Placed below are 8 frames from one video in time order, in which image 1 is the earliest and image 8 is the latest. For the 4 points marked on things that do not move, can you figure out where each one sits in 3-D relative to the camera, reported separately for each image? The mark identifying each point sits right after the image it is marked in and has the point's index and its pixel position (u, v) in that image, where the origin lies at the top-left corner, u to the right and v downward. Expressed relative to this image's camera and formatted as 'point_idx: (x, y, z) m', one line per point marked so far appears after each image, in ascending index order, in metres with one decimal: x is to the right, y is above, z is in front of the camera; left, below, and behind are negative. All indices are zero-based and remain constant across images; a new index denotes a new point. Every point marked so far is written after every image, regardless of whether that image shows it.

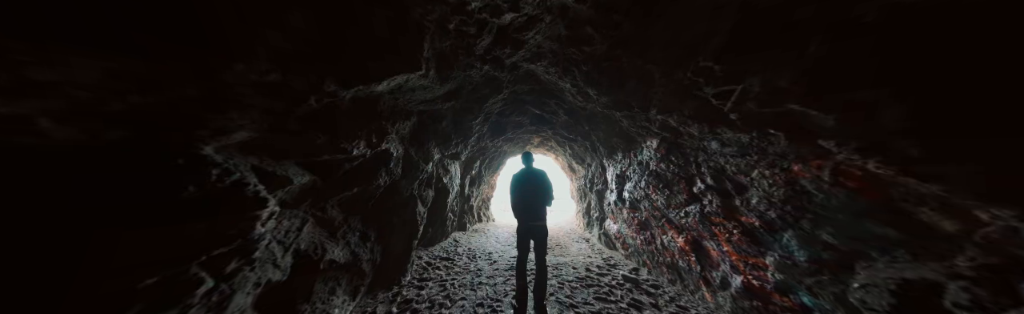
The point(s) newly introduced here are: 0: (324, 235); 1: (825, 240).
0: (-3.0, -1.2, +2.8) m
1: (+3.9, -1.0, +2.2) m
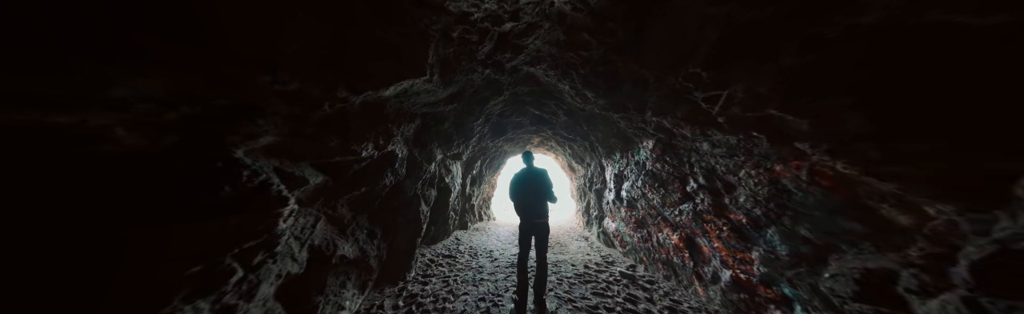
0: (-3.0, -1.3, +3.0) m
1: (+3.9, -1.0, +2.4) m
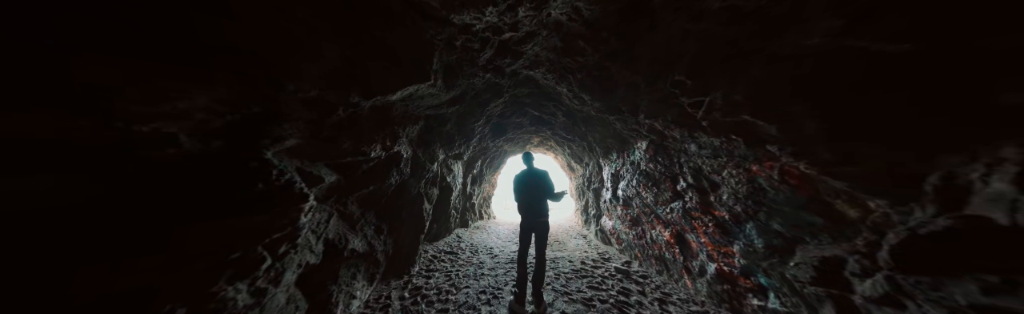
0: (-3.0, -1.3, +3.3) m
1: (+3.8, -1.0, +2.6) m
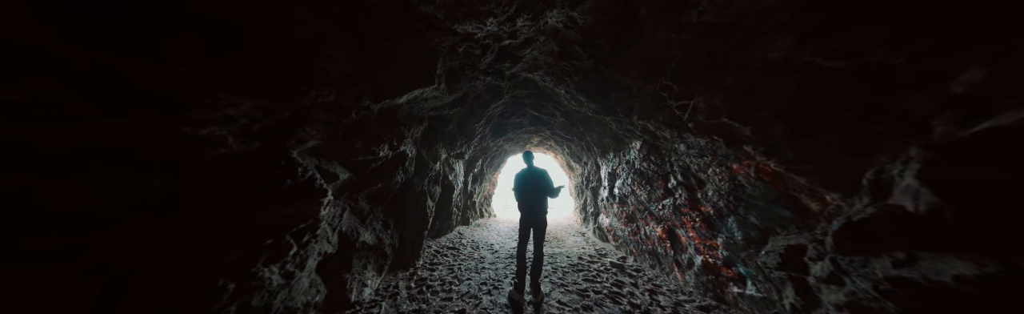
0: (-3.0, -1.3, +3.5) m
1: (+3.8, -1.0, +2.9) m
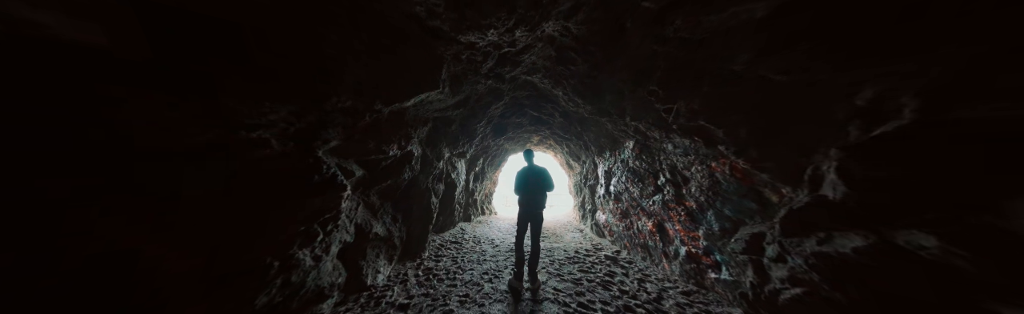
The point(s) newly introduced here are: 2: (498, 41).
0: (-3.0, -1.2, +3.9) m
1: (+3.8, -1.0, +3.2) m
2: (-0.3, +2.1, +3.3) m
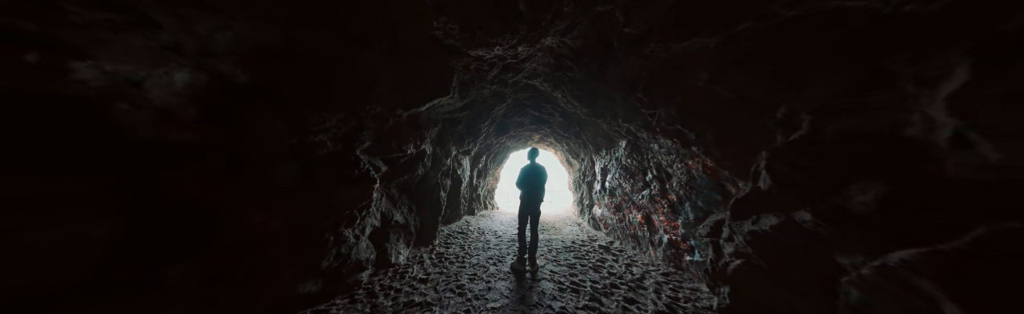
0: (-3.0, -1.2, +4.4) m
1: (+3.9, -1.0, +3.7) m
2: (-0.2, +2.1, +3.8) m
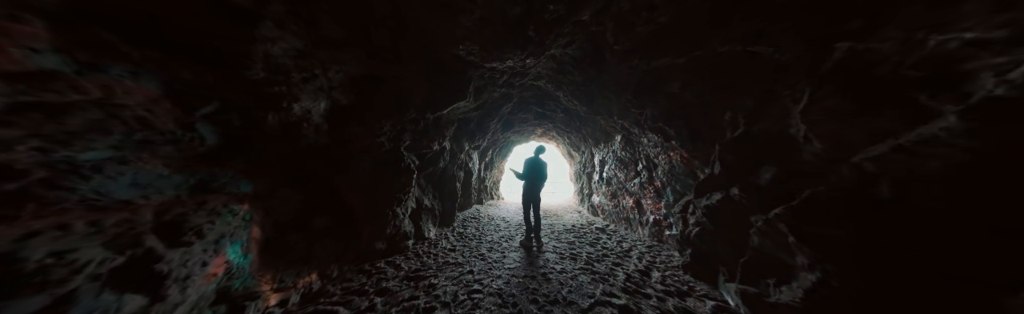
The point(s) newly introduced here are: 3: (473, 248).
0: (-2.7, -1.0, +5.3) m
1: (+4.1, -0.8, +4.5) m
2: (0.0, +2.3, +4.6) m
3: (-1.0, -2.5, +4.9) m
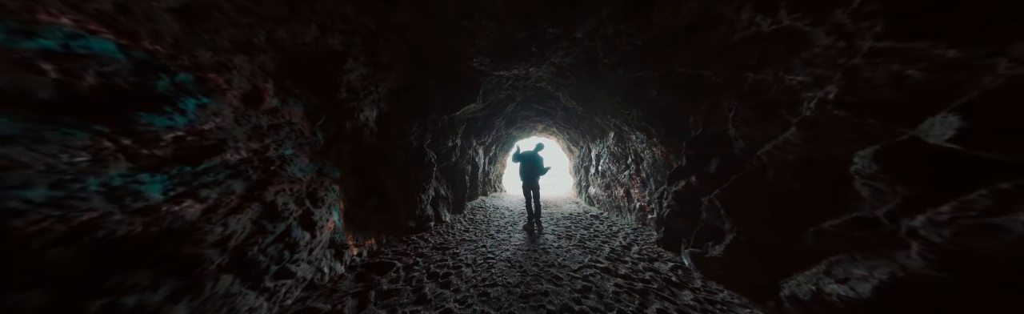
0: (-2.6, -0.9, +6.1) m
1: (+4.2, -0.7, +5.1) m
2: (+0.1, +2.4, +5.2) m
3: (-0.9, -2.3, +5.7) m
